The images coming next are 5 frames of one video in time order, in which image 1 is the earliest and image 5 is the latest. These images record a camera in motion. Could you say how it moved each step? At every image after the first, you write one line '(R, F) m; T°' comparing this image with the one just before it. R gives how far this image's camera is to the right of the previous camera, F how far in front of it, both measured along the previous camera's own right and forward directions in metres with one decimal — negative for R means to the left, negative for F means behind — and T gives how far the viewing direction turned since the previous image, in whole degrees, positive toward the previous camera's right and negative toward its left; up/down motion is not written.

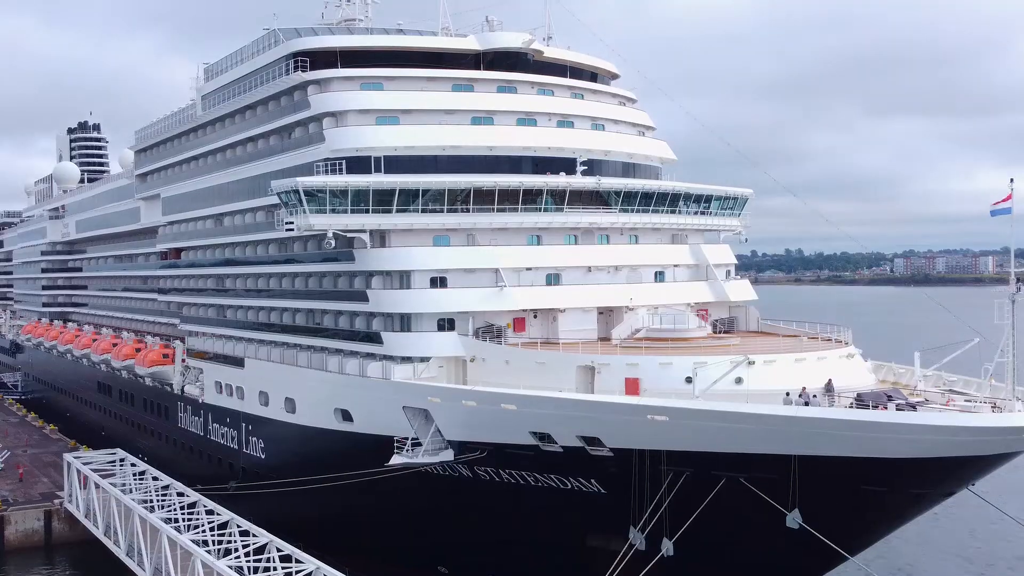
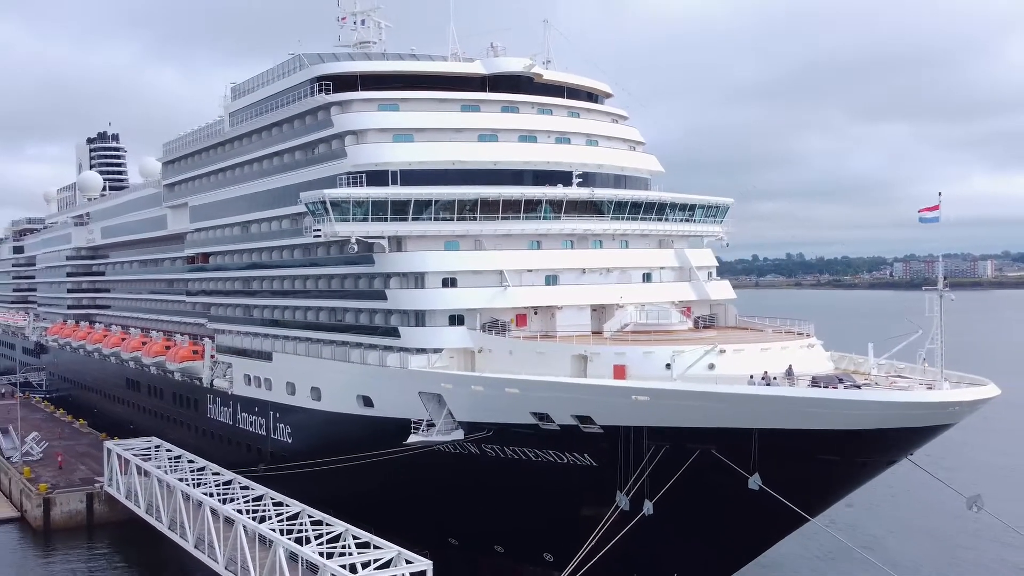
(0.0, -2.3) m; 0°
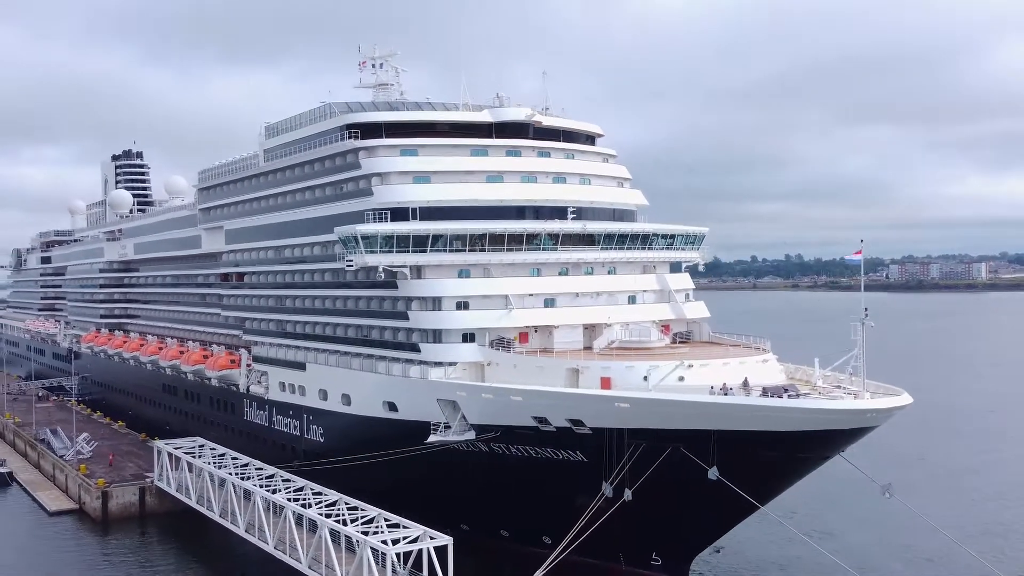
(-0.1, -3.6) m; 0°
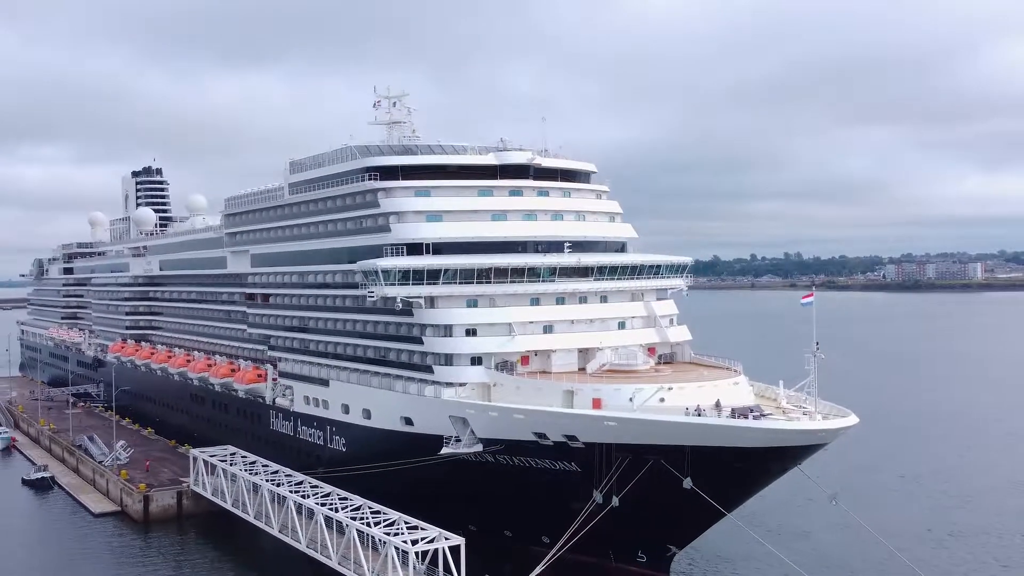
(-0.1, -3.2) m; 0°
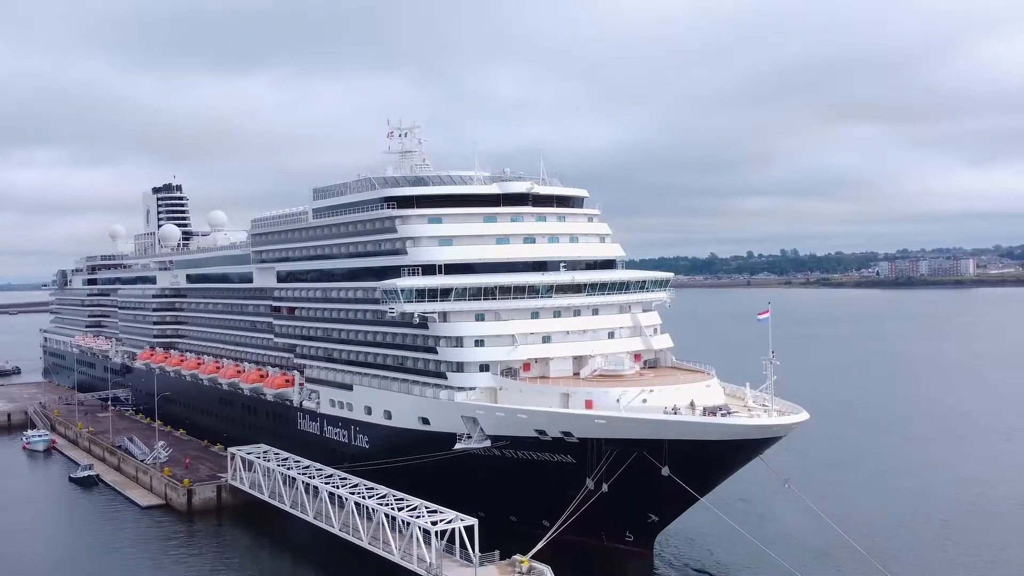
(-0.2, -4.1) m; 0°
